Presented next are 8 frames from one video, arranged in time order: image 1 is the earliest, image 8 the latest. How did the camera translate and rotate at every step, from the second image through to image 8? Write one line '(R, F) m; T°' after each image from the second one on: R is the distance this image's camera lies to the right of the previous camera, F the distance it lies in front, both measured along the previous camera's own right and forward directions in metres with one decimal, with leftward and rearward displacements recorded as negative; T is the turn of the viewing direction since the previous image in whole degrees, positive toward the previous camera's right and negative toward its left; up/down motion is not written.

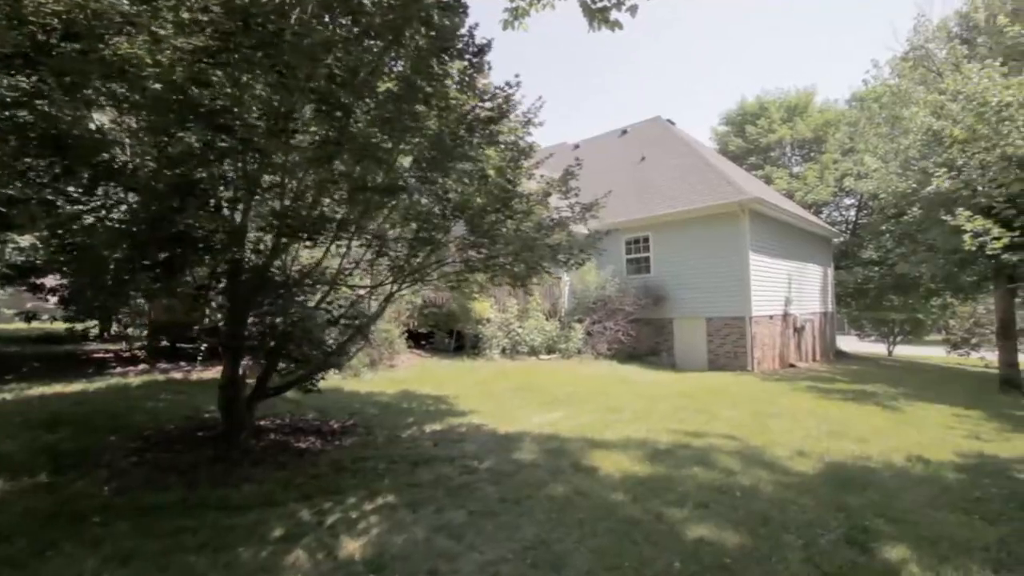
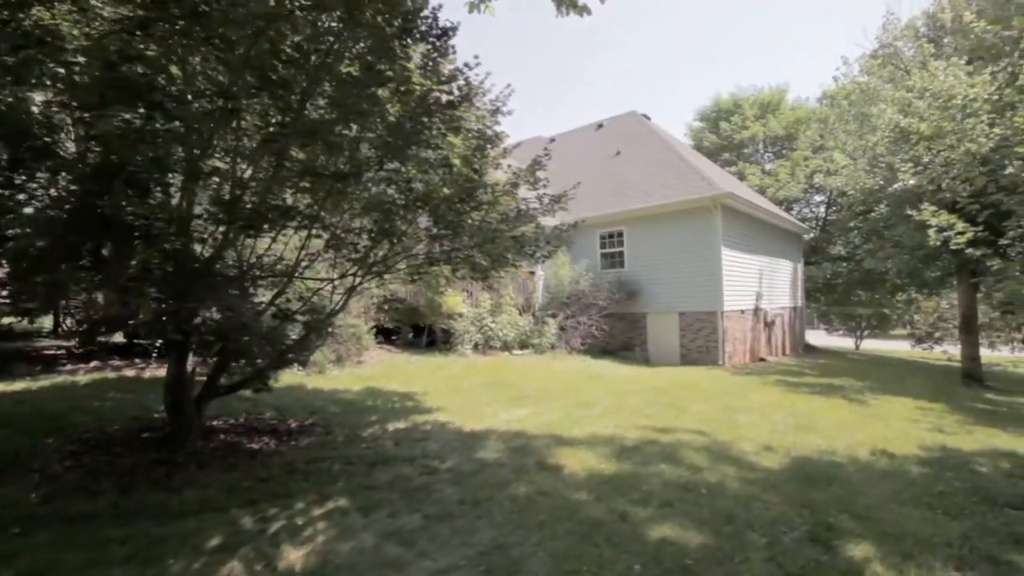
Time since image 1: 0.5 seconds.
(+0.1, +0.2) m; +2°
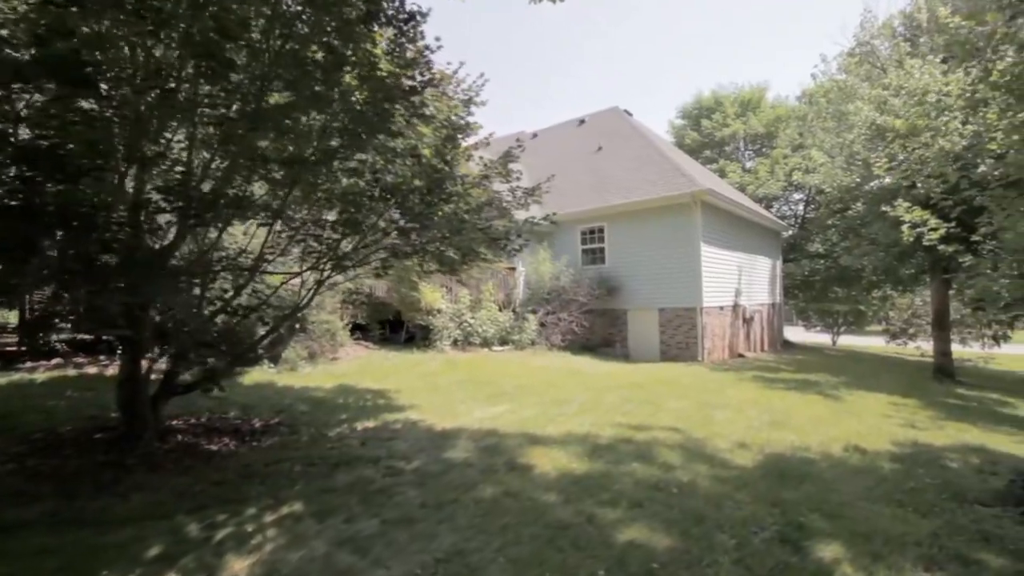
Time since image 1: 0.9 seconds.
(+0.1, +0.1) m; +2°
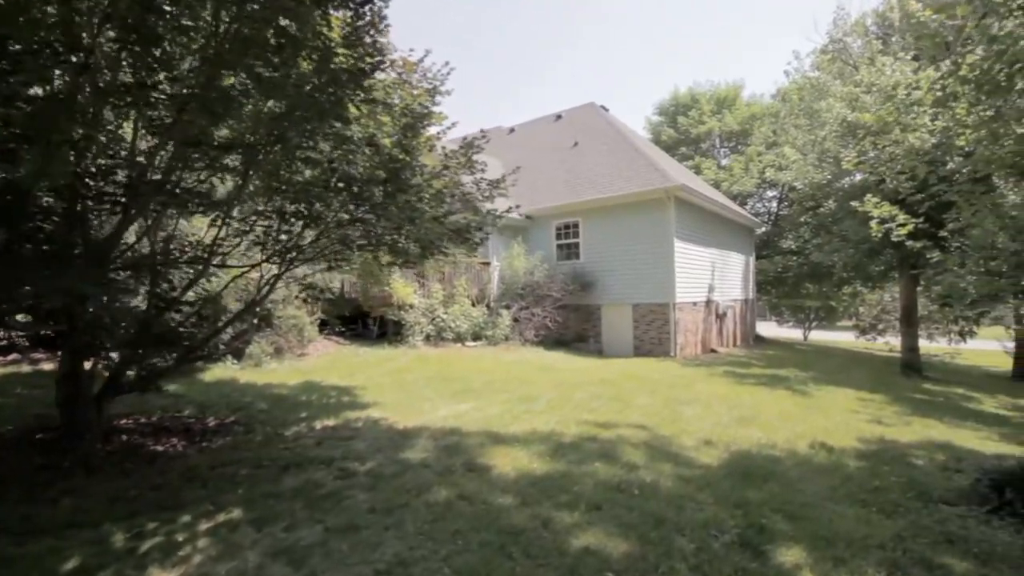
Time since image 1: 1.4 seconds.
(+0.2, +0.2) m; +2°
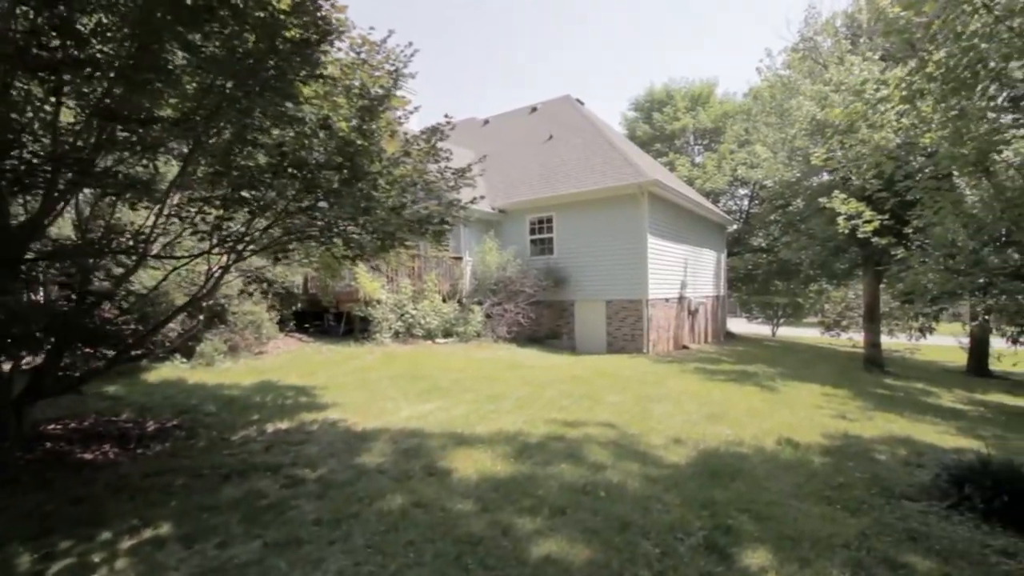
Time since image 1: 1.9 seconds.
(+0.1, +0.2) m; +3°
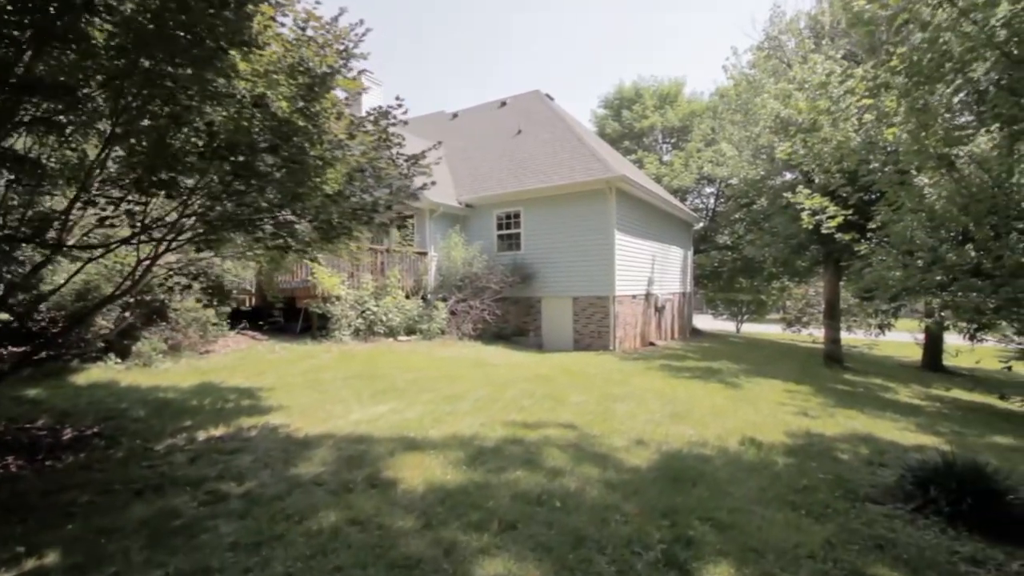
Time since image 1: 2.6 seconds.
(+0.2, +0.3) m; +3°
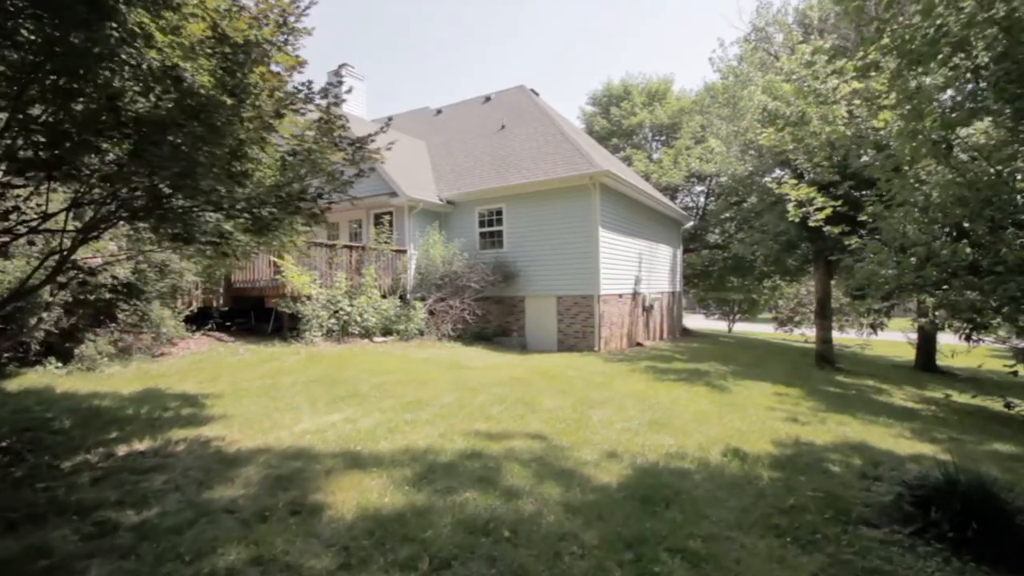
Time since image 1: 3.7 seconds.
(+0.3, +0.5) m; +1°
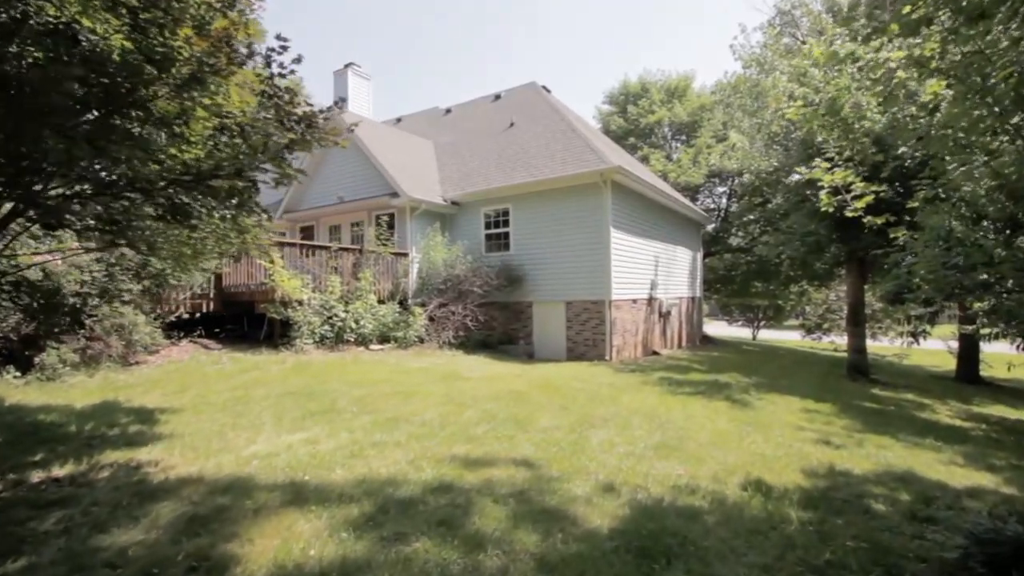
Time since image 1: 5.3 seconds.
(+0.3, +0.7) m; -2°
